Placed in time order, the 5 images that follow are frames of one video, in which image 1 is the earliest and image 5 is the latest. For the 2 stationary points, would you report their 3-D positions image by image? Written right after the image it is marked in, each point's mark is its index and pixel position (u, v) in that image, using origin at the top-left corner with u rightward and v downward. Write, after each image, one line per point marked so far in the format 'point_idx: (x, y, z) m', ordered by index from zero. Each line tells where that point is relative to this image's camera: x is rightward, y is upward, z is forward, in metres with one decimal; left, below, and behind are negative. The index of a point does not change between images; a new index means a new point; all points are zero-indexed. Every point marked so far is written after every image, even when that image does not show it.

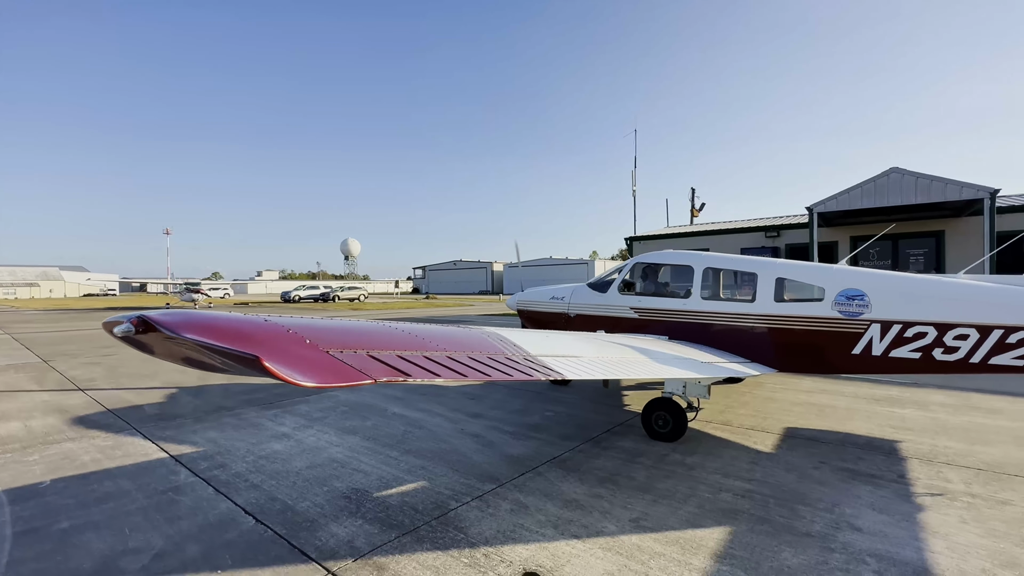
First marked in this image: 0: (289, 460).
0: (-2.1, -1.6, +4.2) m
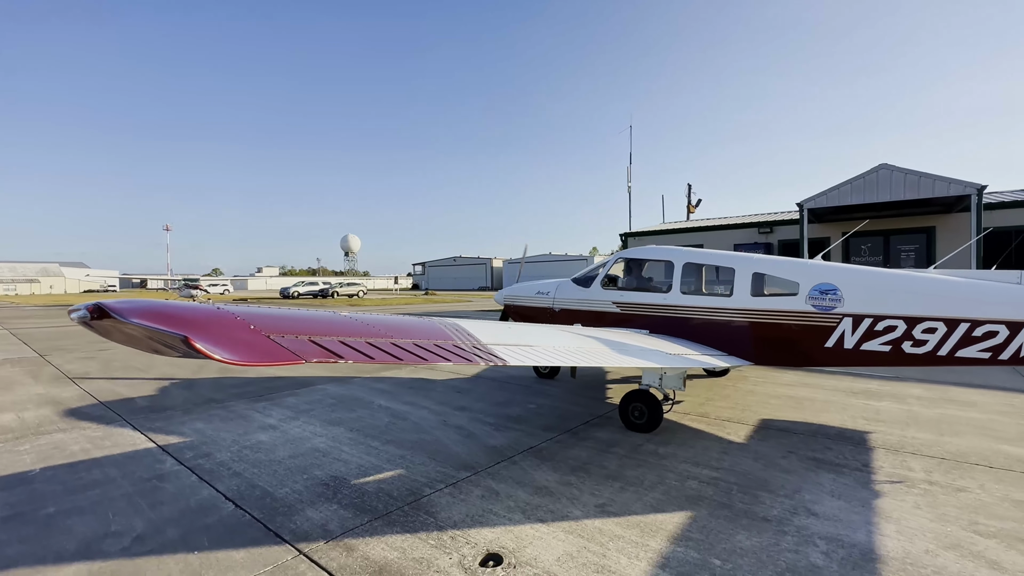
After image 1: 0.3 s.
0: (-2.3, -1.5, +4.3) m
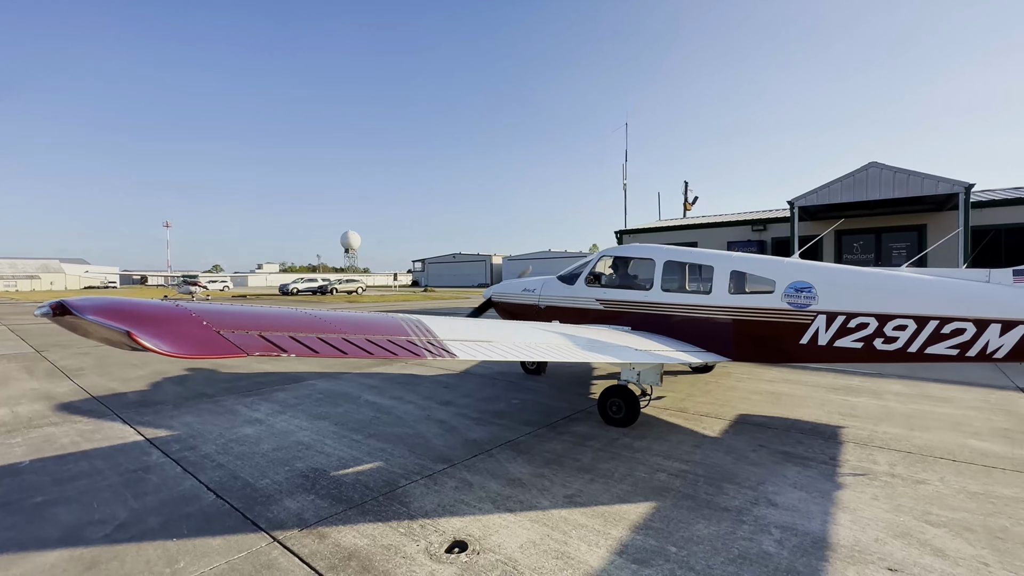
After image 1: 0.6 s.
0: (-2.5, -1.5, +4.4) m
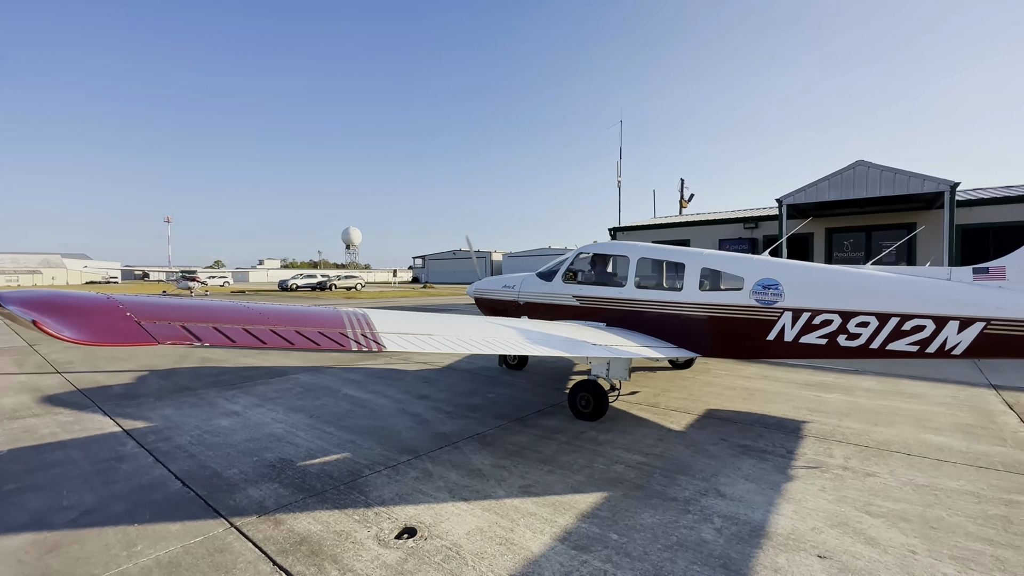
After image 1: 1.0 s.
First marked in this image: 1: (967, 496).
0: (-2.8, -1.5, +4.5) m
1: (+3.2, -1.5, +3.2) m
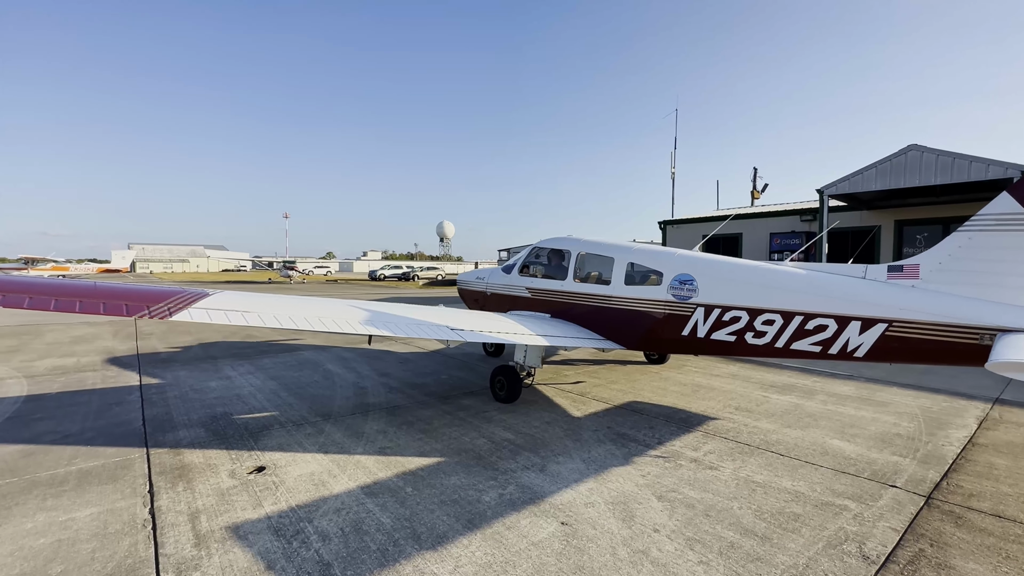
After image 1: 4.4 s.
0: (-3.8, -1.3, +5.5) m
1: (+1.9, -1.5, +3.2) m
